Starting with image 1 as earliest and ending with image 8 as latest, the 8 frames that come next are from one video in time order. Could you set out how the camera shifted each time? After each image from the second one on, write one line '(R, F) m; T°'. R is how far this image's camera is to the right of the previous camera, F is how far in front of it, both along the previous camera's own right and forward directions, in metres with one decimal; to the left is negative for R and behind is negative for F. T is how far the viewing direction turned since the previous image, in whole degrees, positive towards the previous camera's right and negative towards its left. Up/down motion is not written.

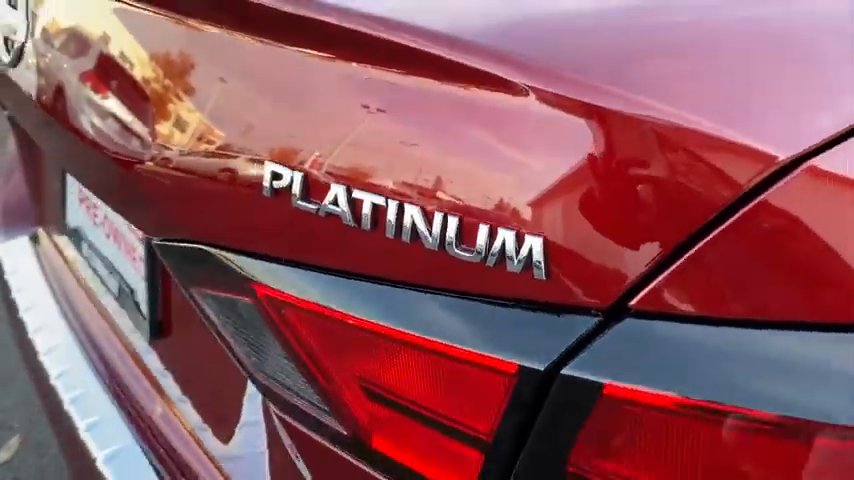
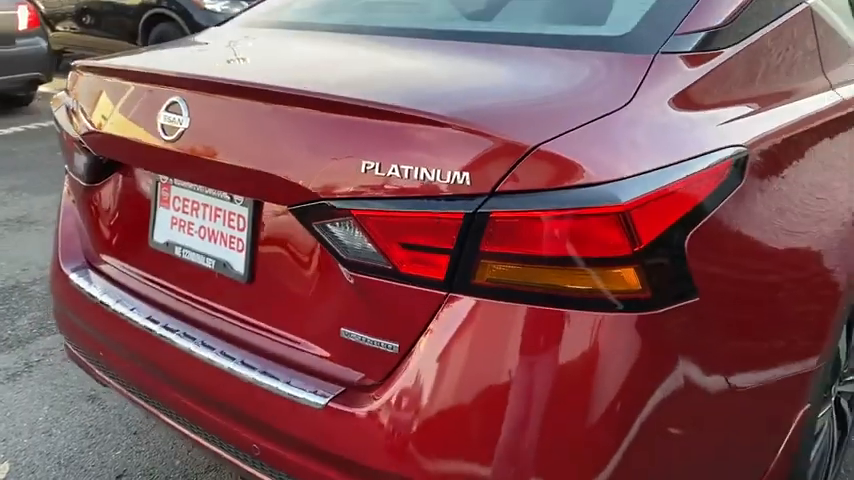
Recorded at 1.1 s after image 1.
(-0.3, -0.7) m; +13°
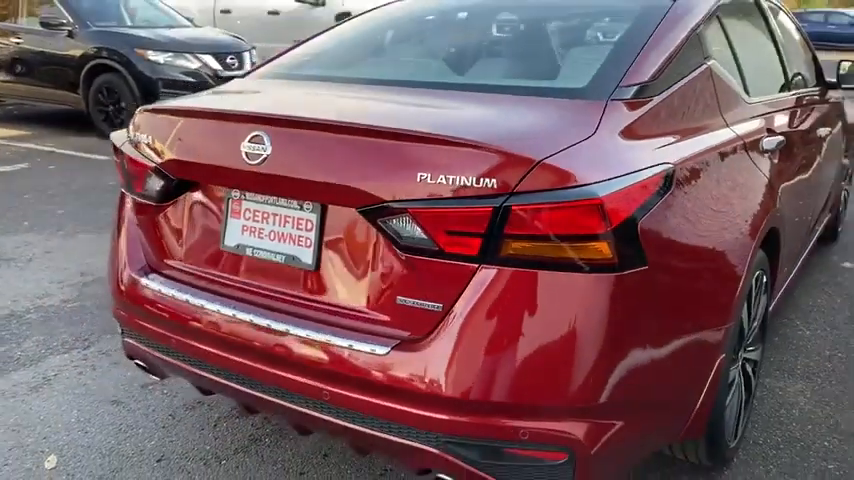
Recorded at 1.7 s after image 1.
(-0.3, -0.5) m; +6°
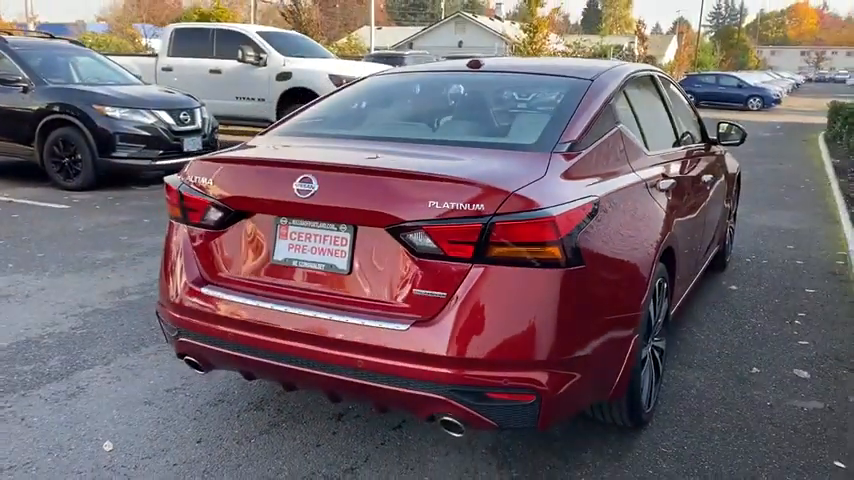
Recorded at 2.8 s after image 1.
(-0.3, -0.7) m; +6°
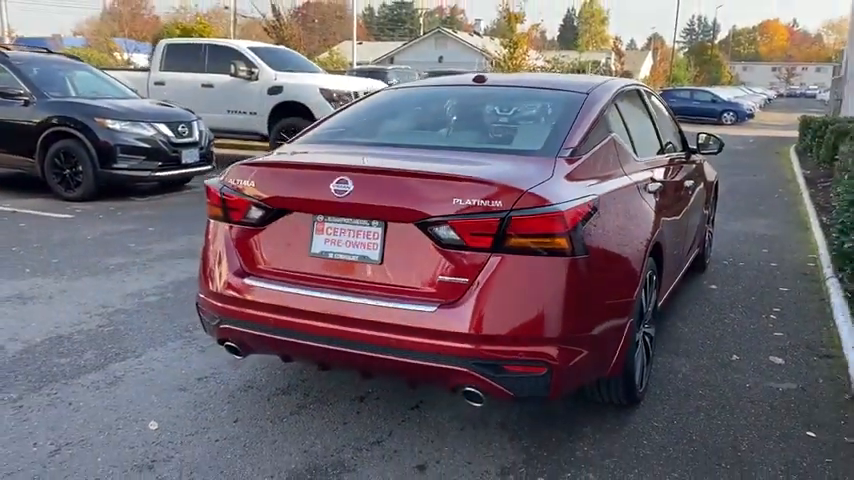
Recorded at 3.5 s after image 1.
(-0.2, -0.4) m; +2°
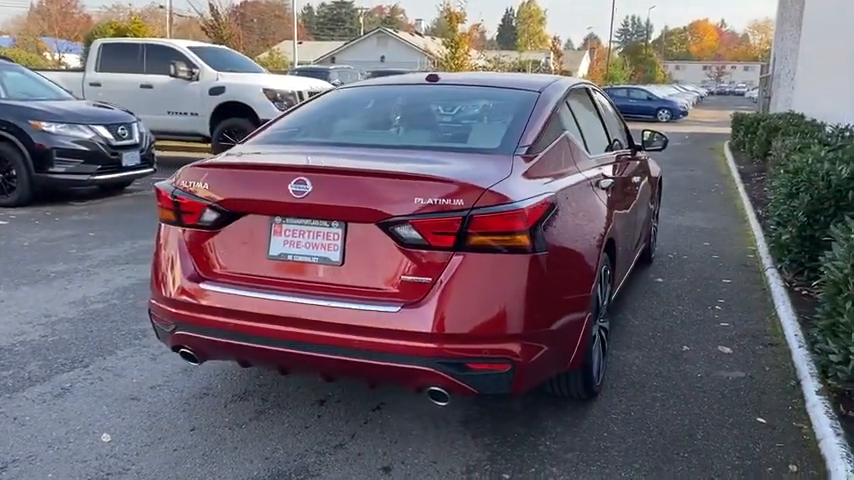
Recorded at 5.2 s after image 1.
(-0.1, 0.0) m; +4°
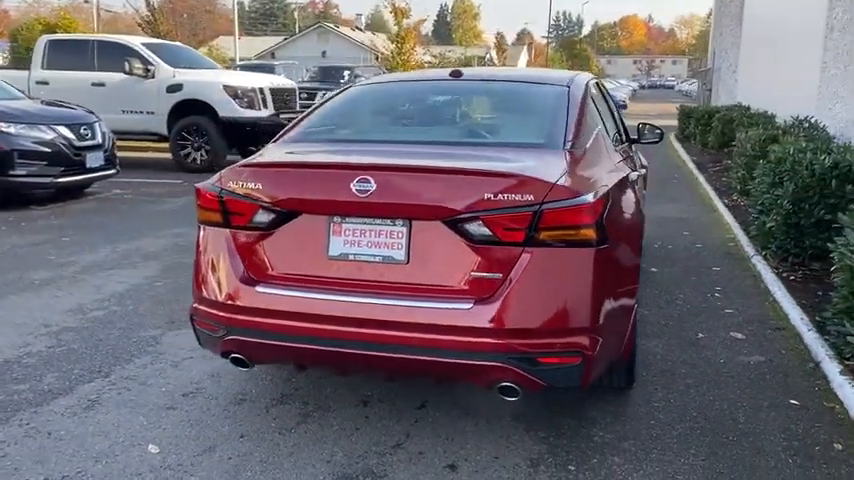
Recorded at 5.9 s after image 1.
(-0.5, 0.0) m; +5°
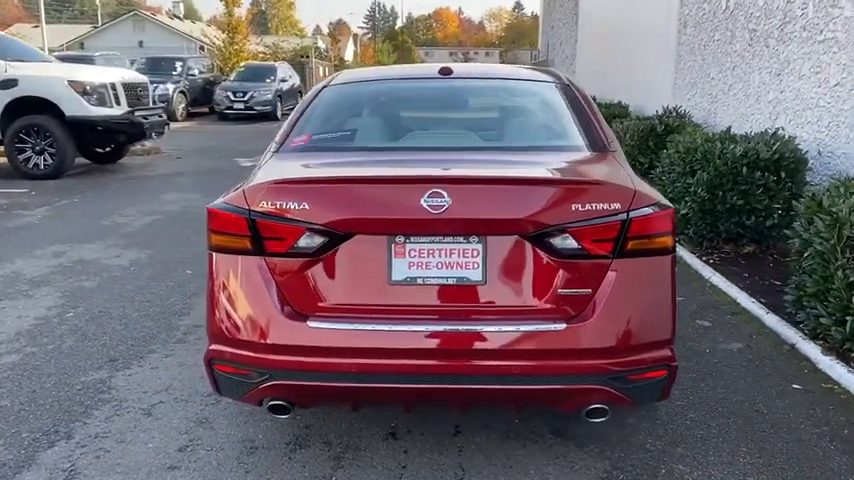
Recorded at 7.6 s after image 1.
(-0.9, +0.4) m; +13°
